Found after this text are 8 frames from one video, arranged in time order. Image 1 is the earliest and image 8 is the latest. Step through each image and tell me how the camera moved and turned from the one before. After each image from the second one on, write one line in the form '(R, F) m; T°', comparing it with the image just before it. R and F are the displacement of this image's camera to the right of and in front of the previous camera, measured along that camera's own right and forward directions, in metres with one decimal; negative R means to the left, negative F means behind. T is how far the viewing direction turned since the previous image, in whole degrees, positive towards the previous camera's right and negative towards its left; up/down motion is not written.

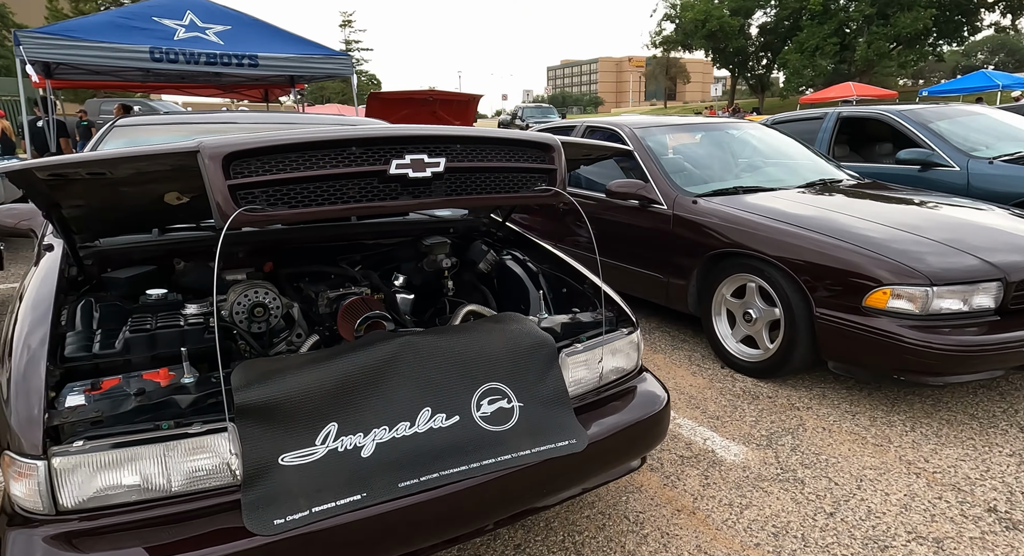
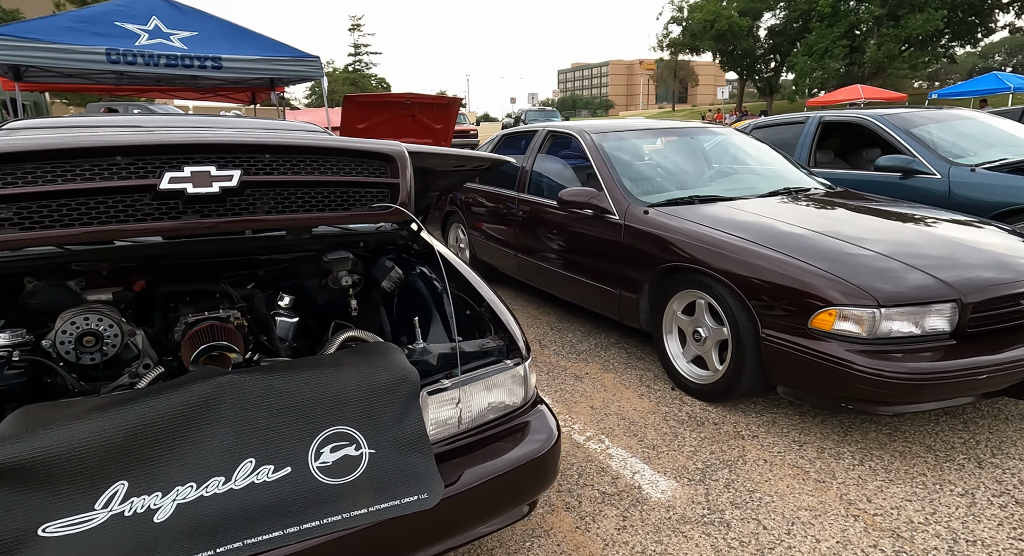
(+0.4, +0.2) m; 0°
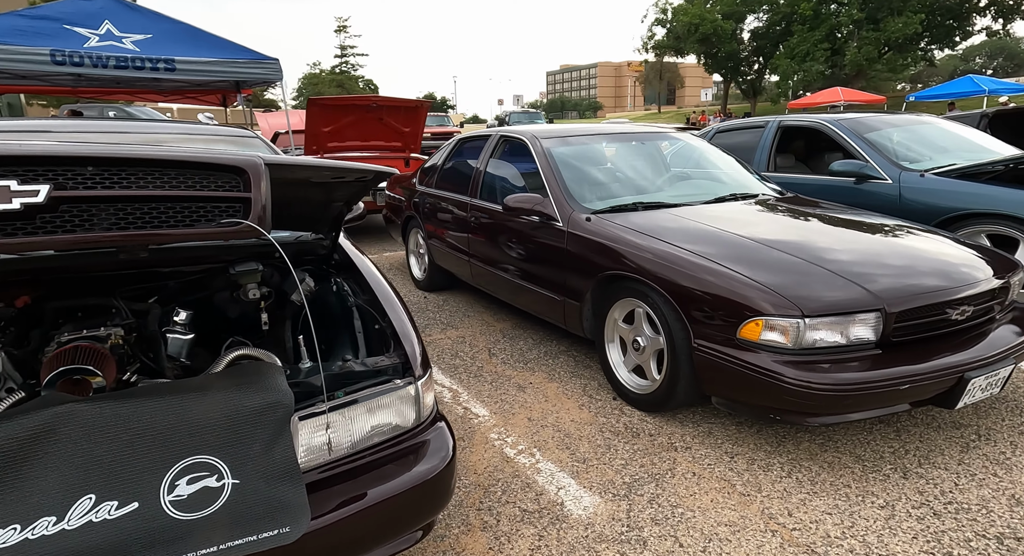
(+0.2, +0.1) m; +2°
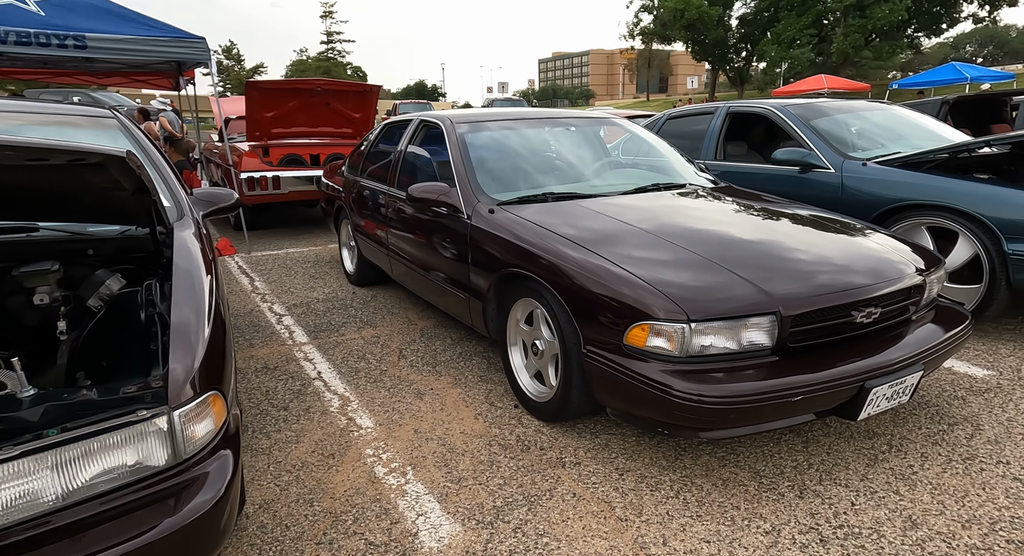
(+0.5, +0.2) m; +2°
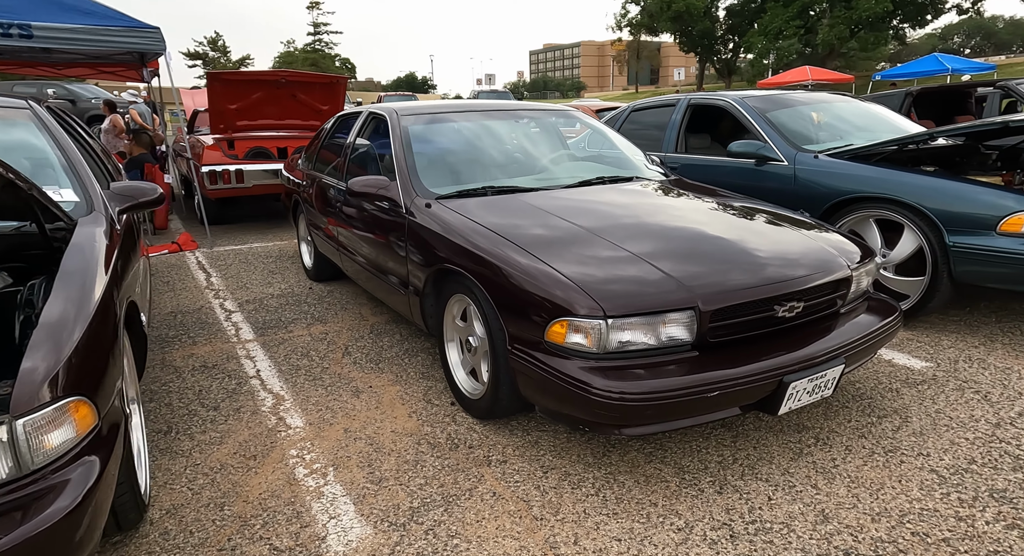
(+0.3, 0.0) m; +1°
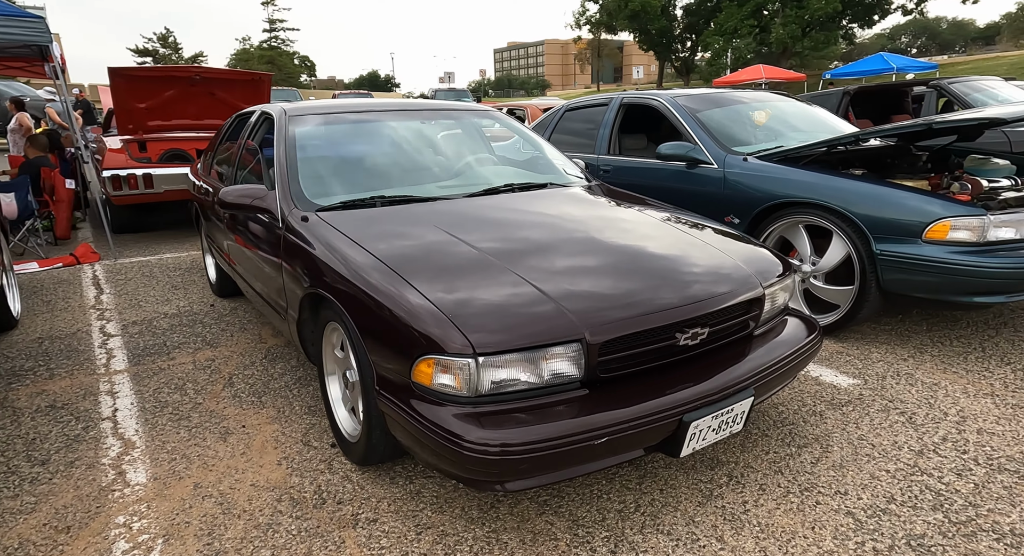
(+0.3, +0.3) m; +4°
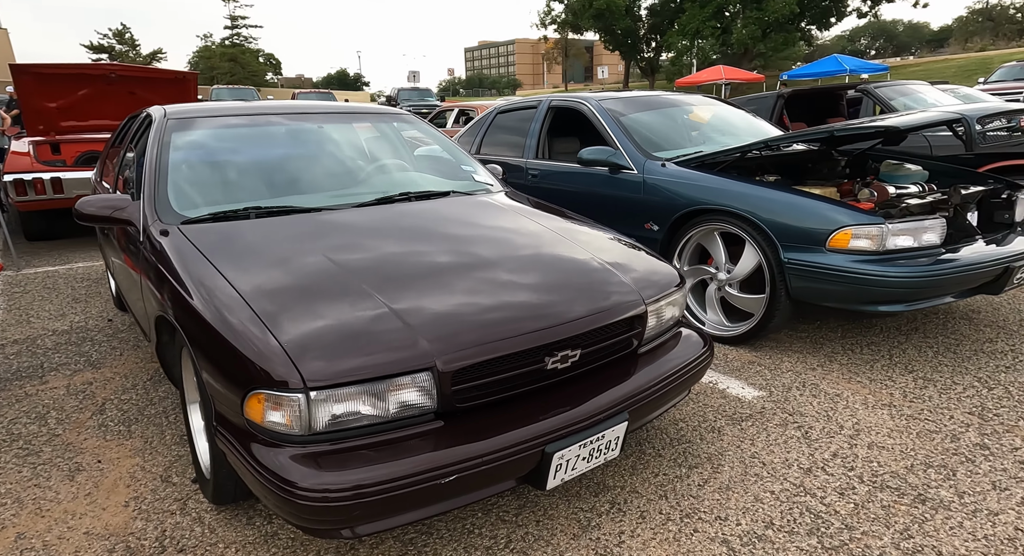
(+0.4, +0.1) m; +3°
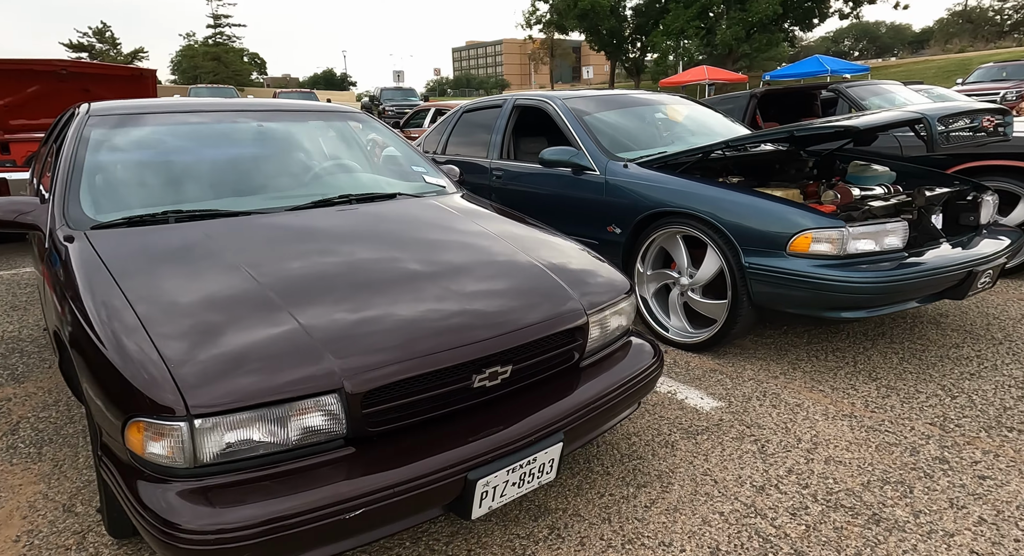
(+0.2, +0.1) m; +1°
